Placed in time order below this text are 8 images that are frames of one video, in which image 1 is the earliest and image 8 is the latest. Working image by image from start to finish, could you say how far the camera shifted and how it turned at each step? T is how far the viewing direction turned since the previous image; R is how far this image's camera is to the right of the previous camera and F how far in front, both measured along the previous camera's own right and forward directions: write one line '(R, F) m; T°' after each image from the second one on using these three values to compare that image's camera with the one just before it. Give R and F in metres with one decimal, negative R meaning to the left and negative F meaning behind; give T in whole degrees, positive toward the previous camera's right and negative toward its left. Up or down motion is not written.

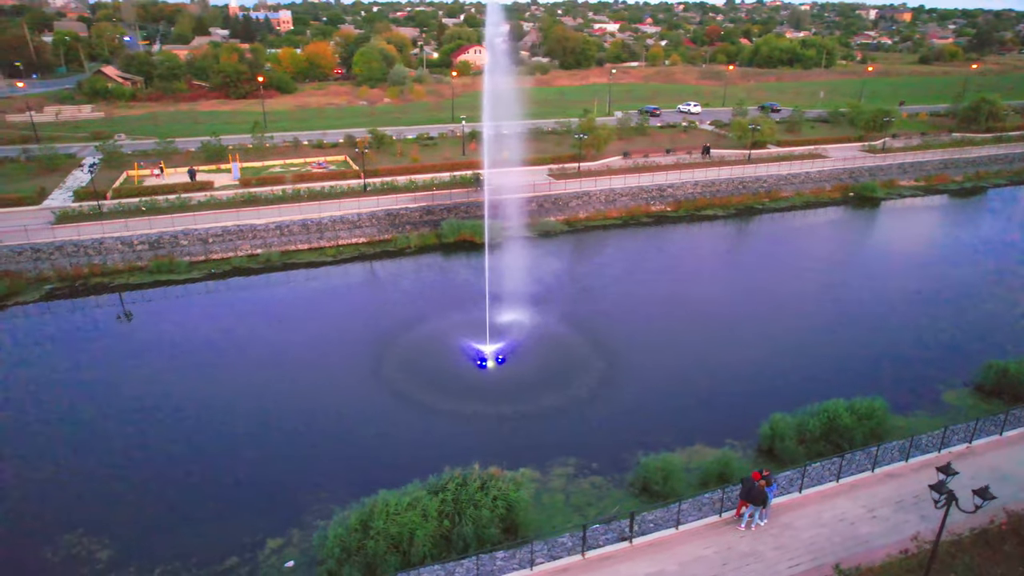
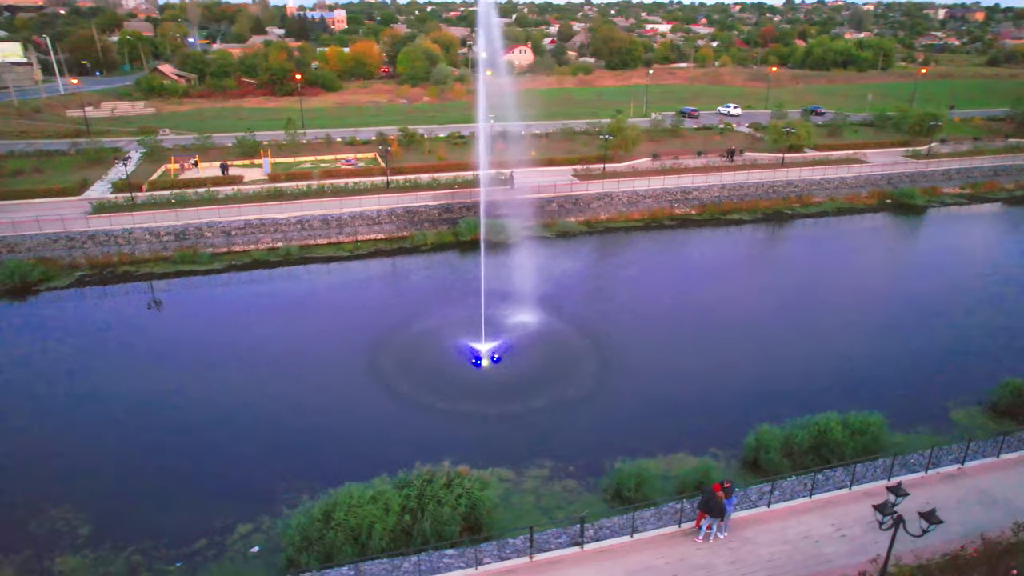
(+0.9, +0.1) m; -4°
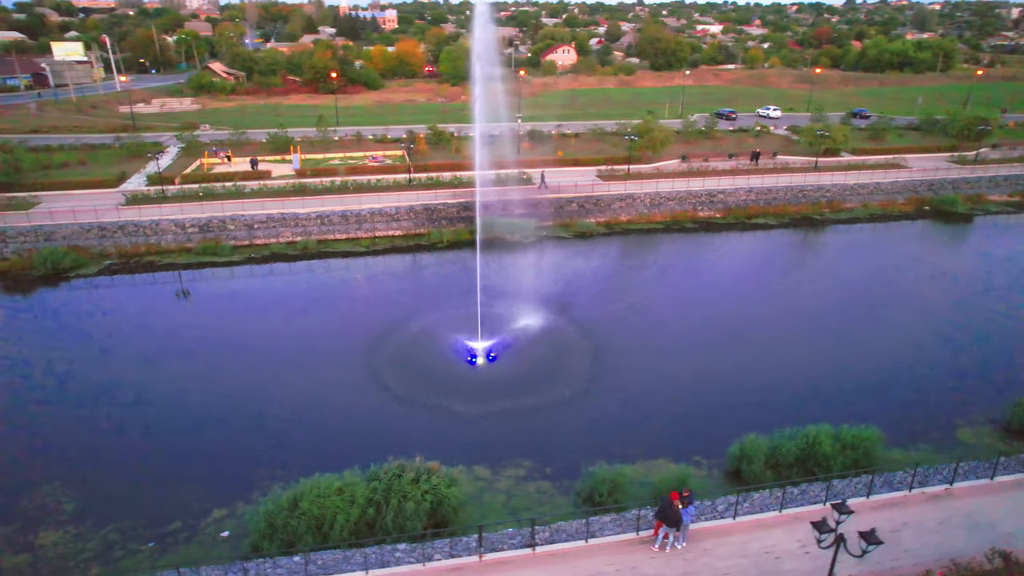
(+0.8, +0.1) m; -4°
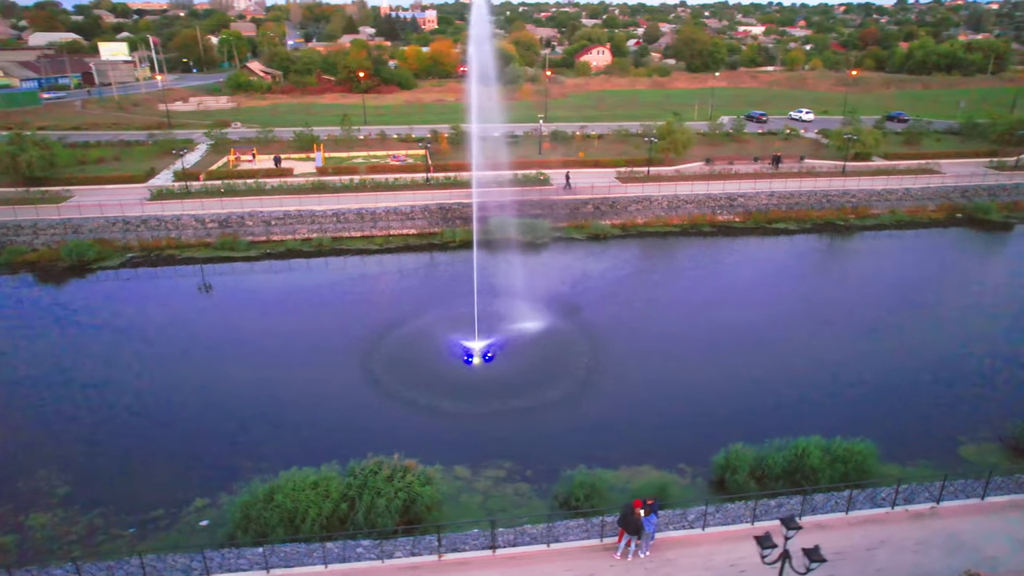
(+0.7, 0.0) m; -3°
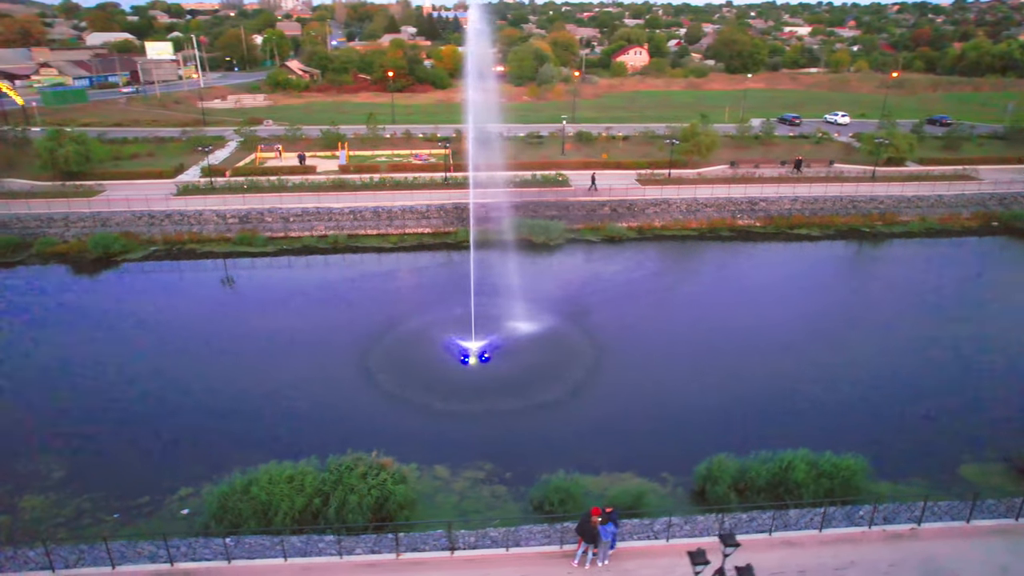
(+0.7, 0.0) m; -3°
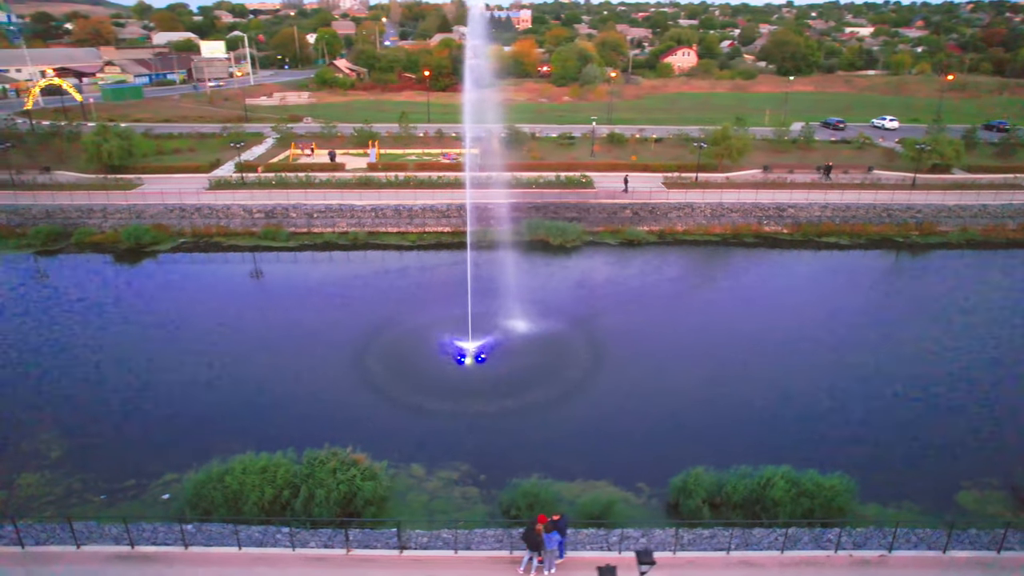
(+0.9, +0.1) m; -4°
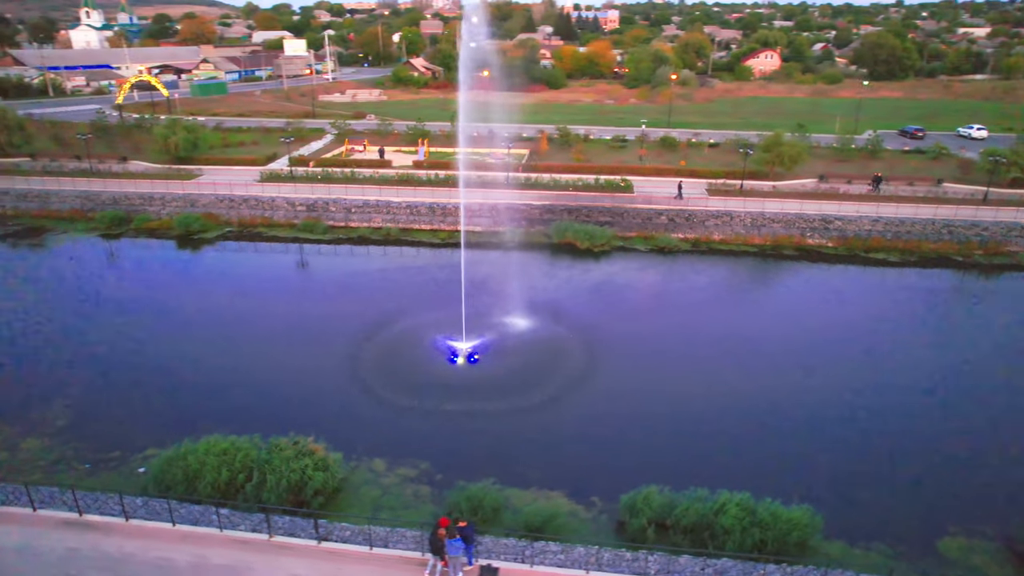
(+1.5, +0.1) m; -7°
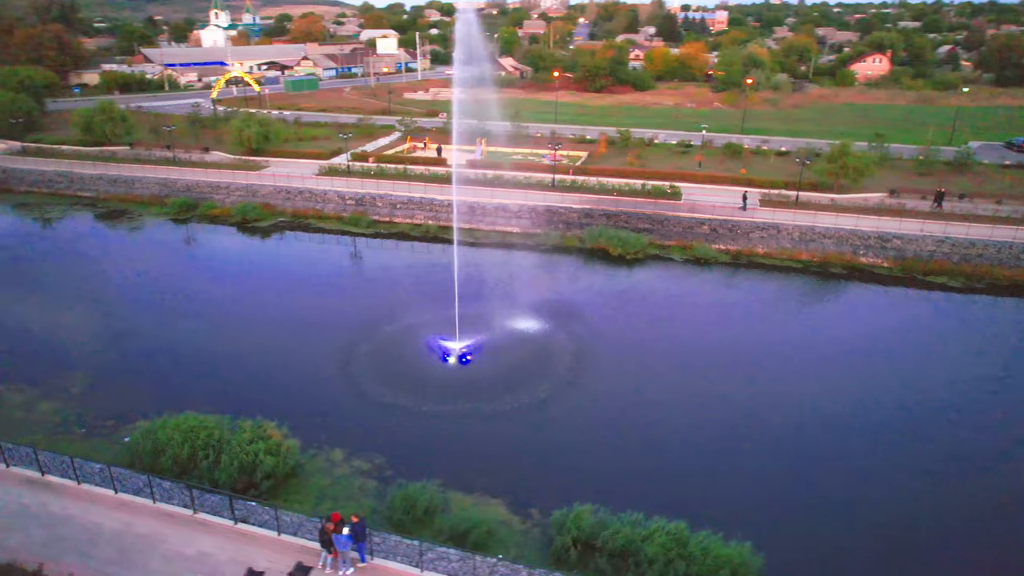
(+1.8, +0.2) m; -8°
